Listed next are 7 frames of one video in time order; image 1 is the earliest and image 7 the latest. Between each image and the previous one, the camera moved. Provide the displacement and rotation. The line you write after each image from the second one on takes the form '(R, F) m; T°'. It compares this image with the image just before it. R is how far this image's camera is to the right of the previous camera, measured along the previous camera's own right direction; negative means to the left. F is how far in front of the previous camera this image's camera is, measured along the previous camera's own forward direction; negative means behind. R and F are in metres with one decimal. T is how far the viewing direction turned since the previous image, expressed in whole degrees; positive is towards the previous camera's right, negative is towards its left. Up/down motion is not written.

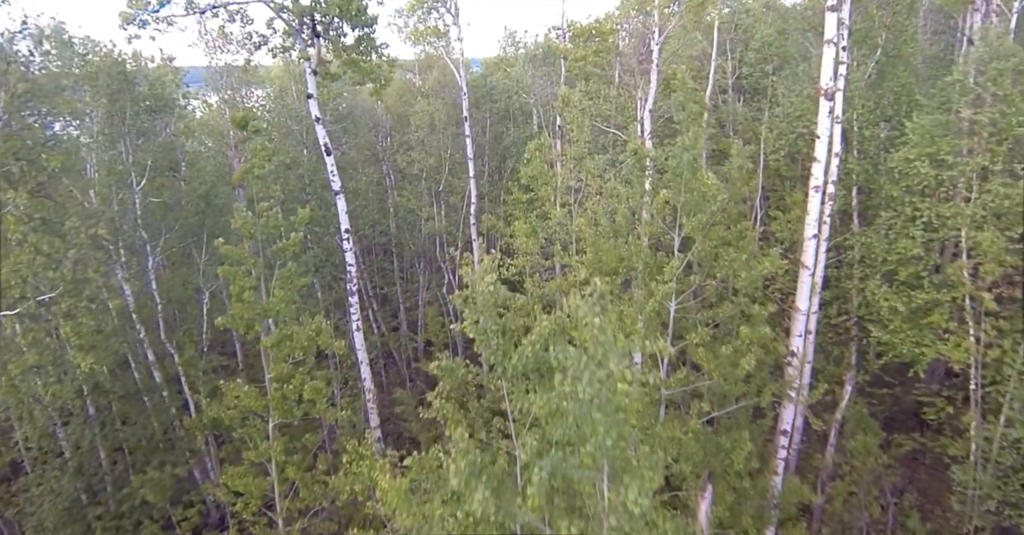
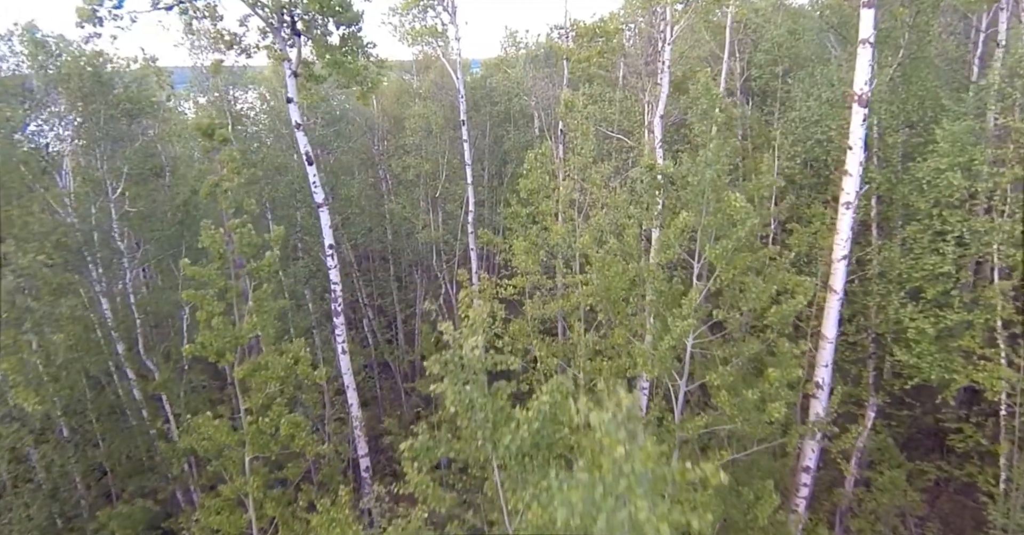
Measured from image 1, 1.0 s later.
(+0.1, +0.9) m; 0°
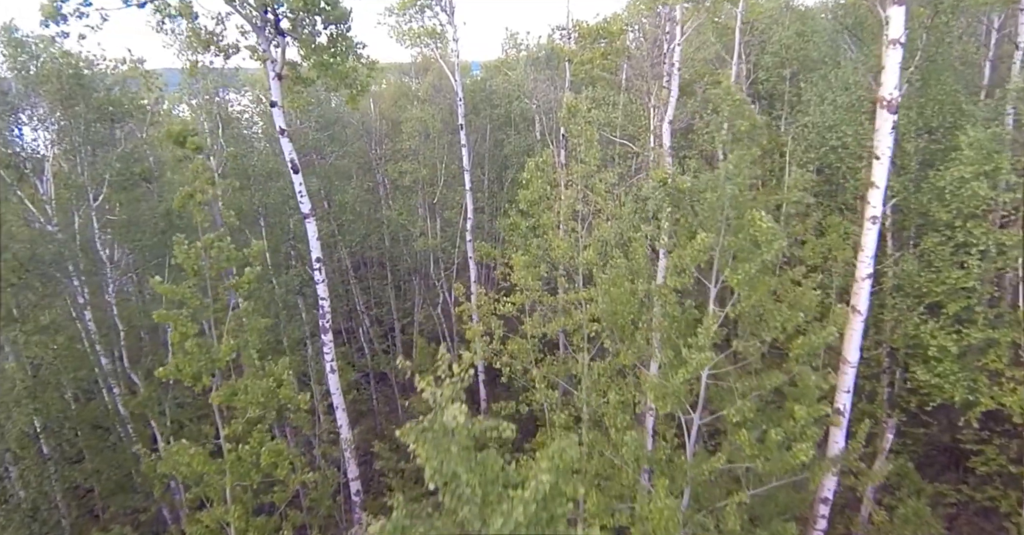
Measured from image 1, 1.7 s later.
(0.0, +0.6) m; 0°
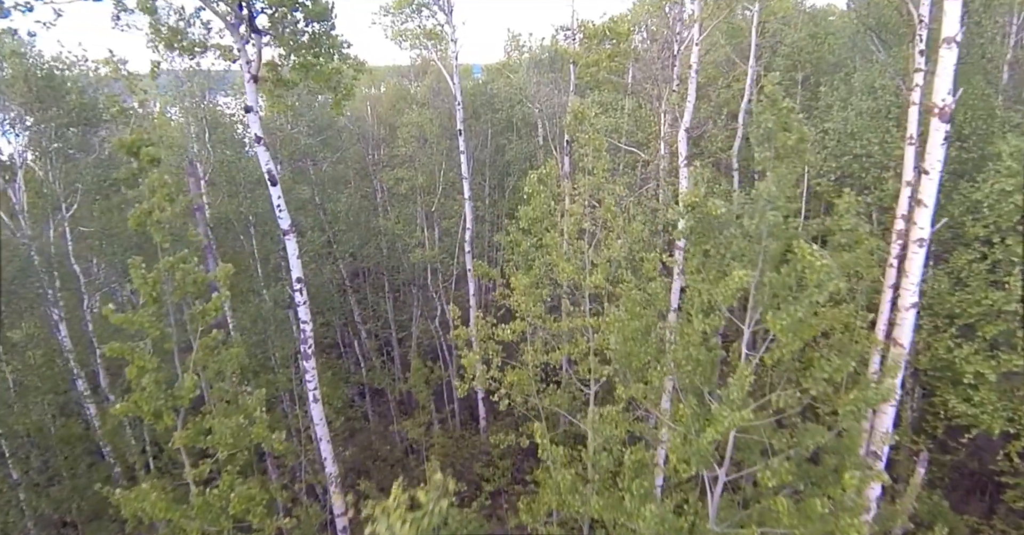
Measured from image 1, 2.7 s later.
(0.0, +0.9) m; 0°
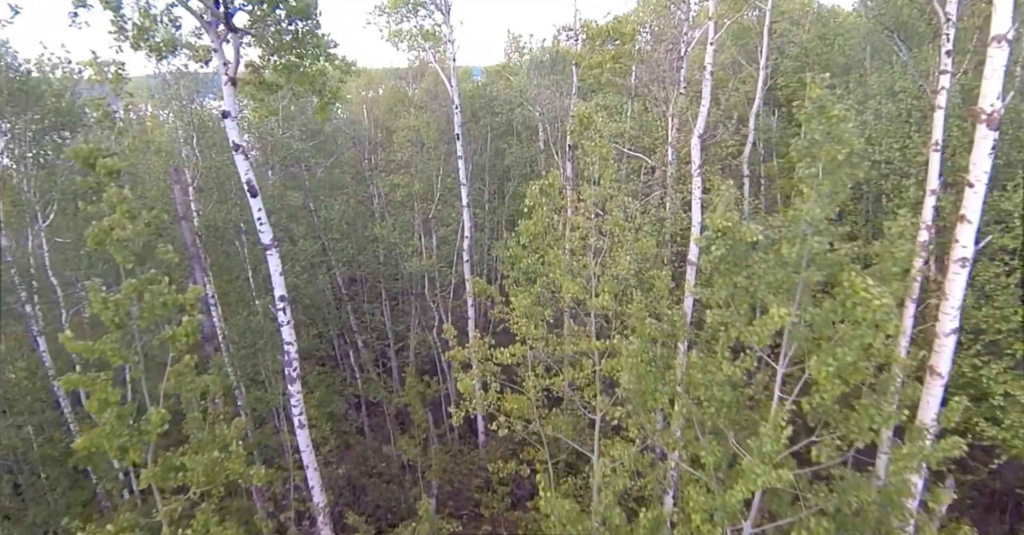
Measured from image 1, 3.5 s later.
(0.0, +0.6) m; 0°
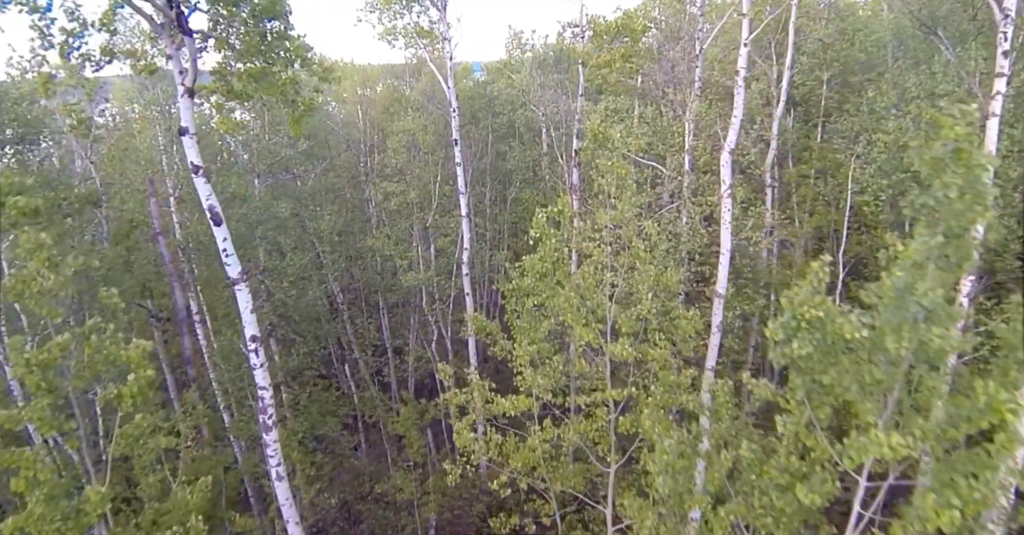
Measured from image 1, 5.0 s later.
(0.0, +1.0) m; 0°
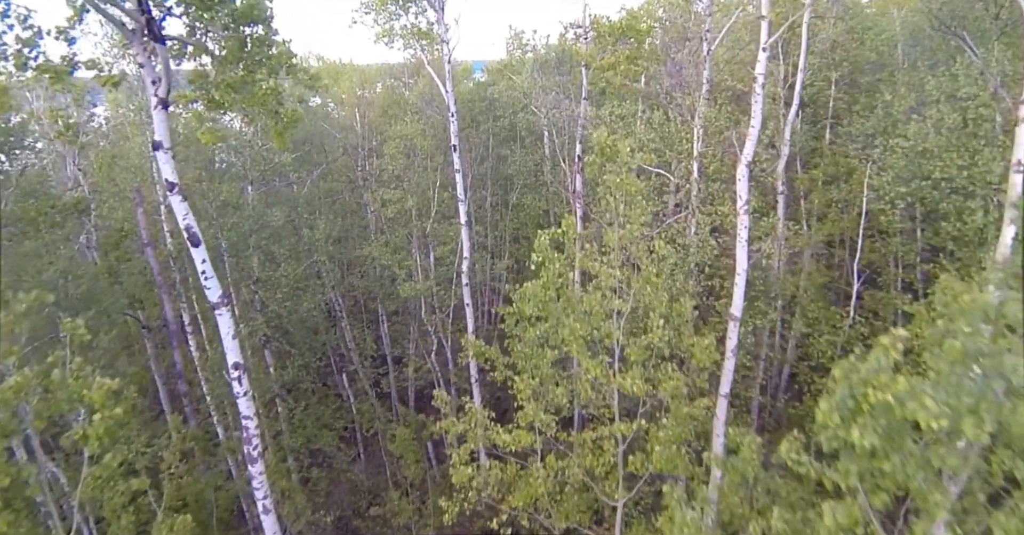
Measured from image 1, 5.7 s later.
(0.0, +0.5) m; 0°
